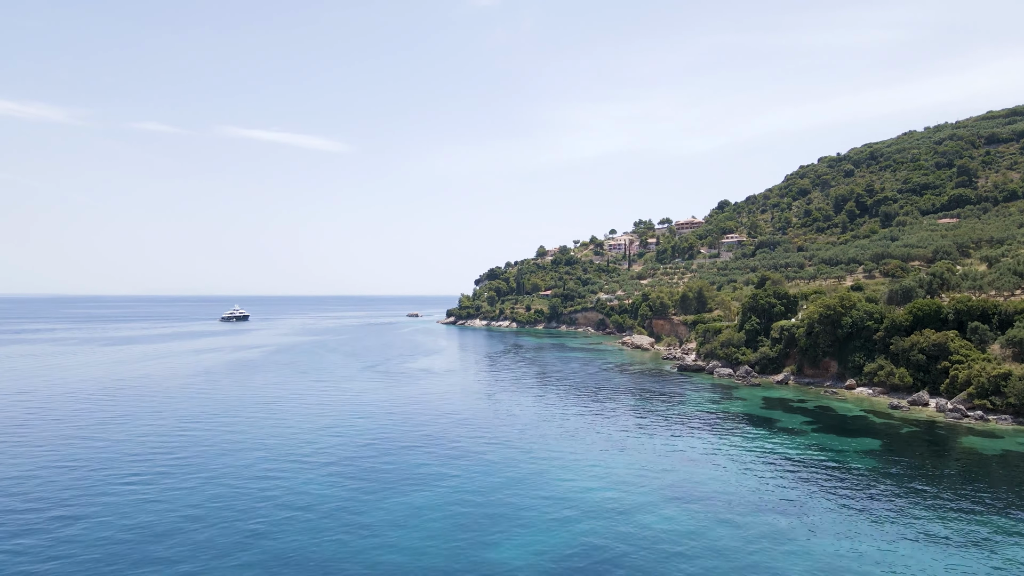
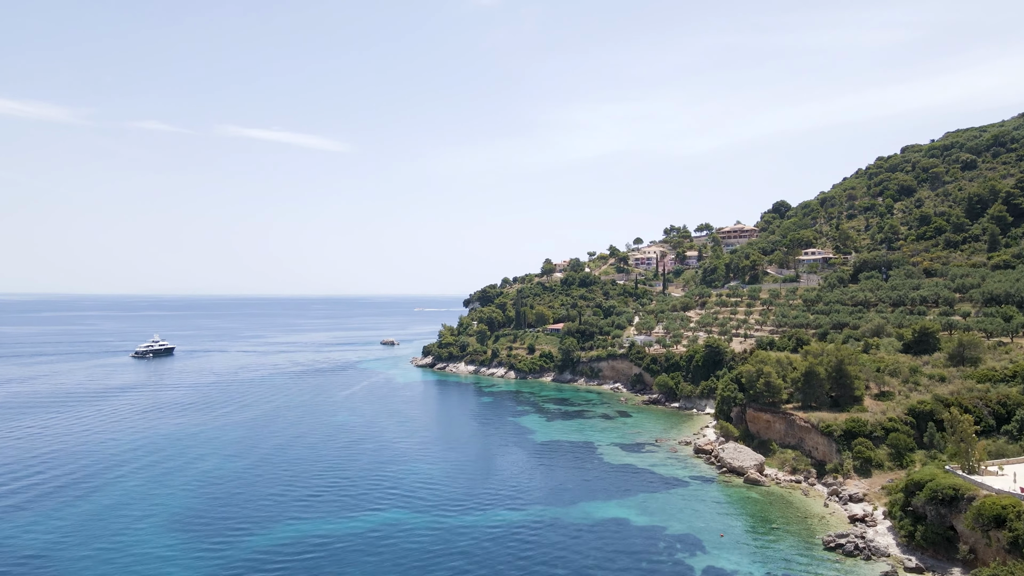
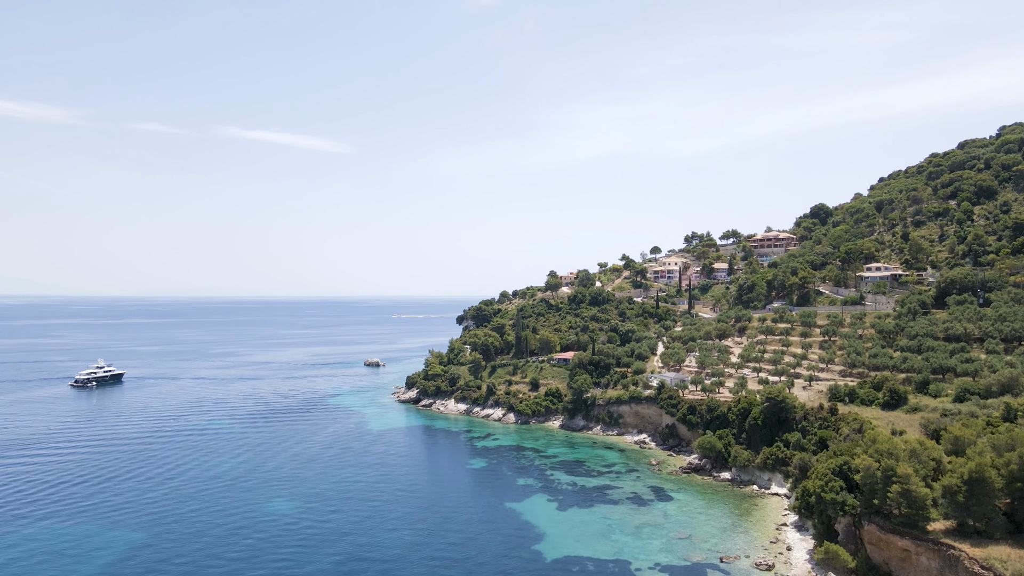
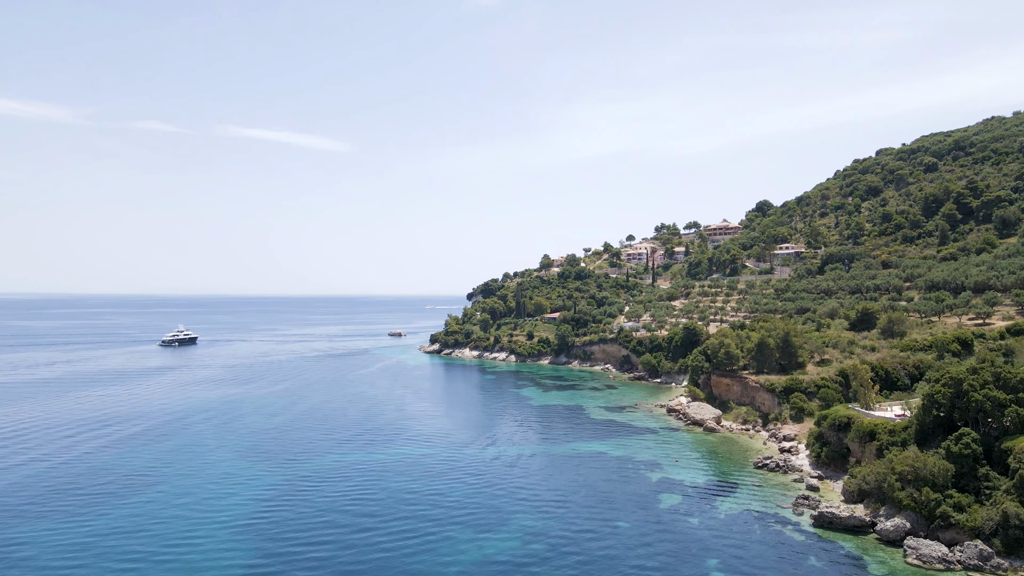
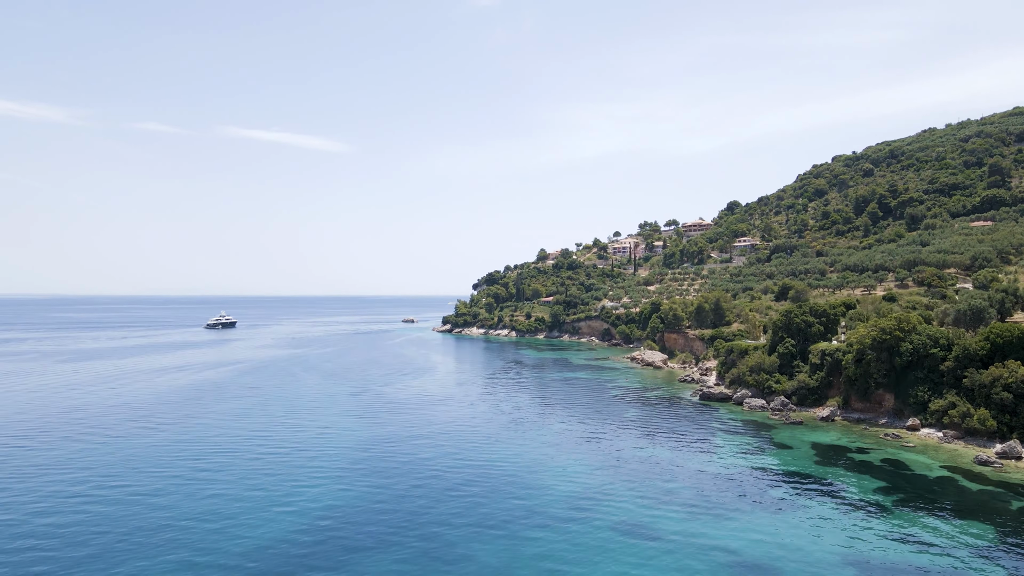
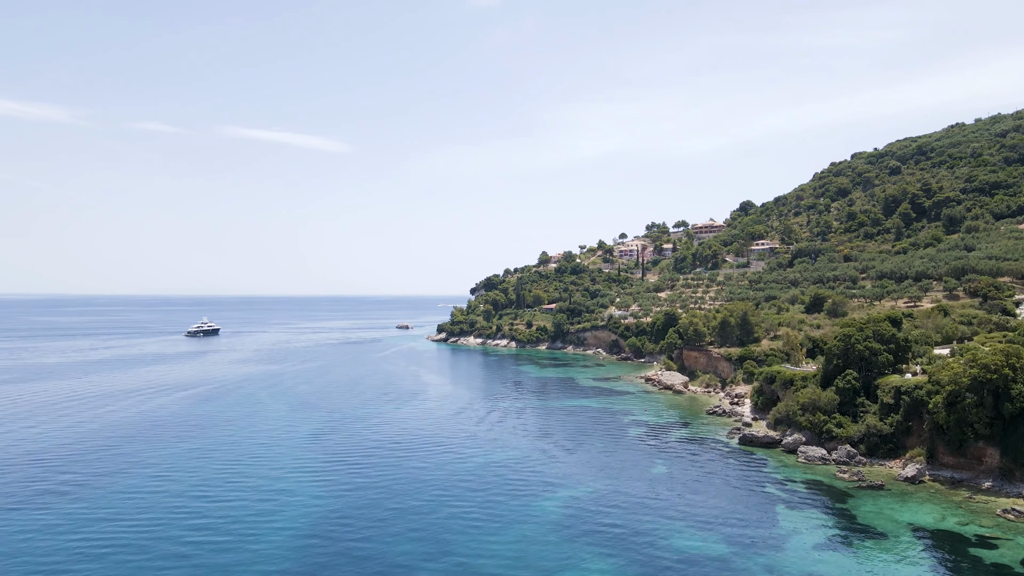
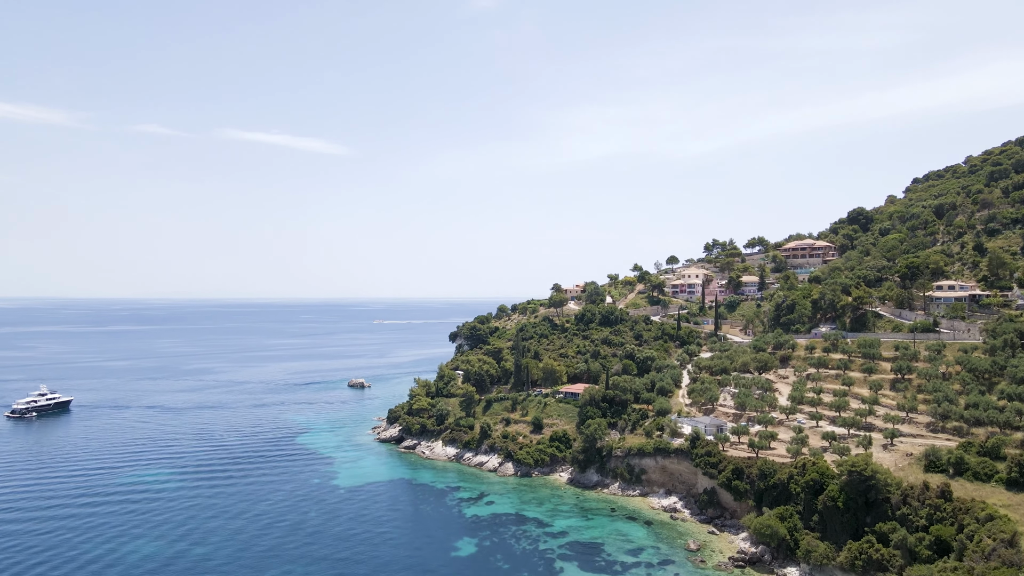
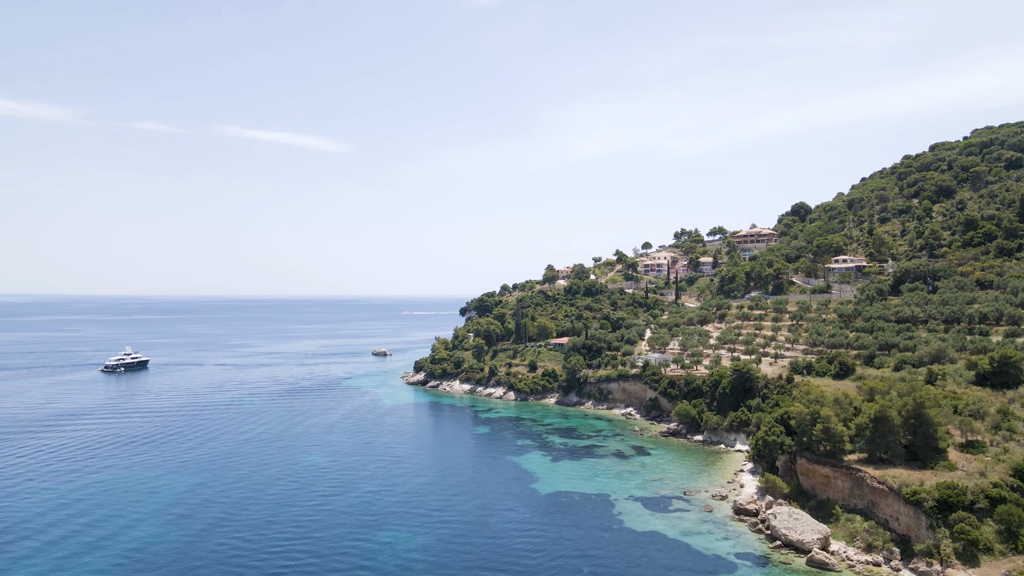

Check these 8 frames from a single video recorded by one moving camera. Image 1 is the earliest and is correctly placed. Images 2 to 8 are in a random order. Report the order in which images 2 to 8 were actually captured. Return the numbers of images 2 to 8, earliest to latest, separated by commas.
5, 6, 4, 2, 8, 3, 7
